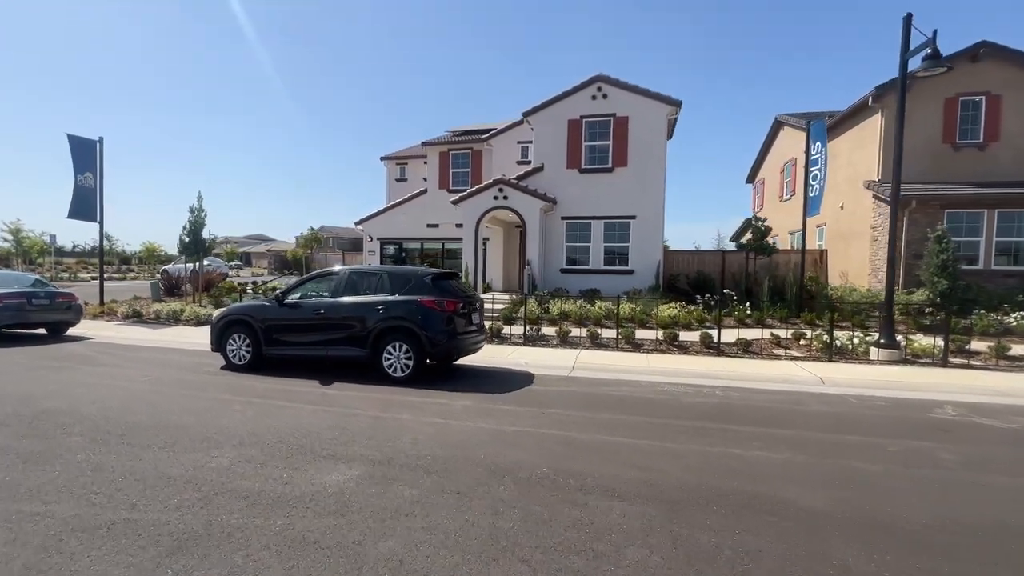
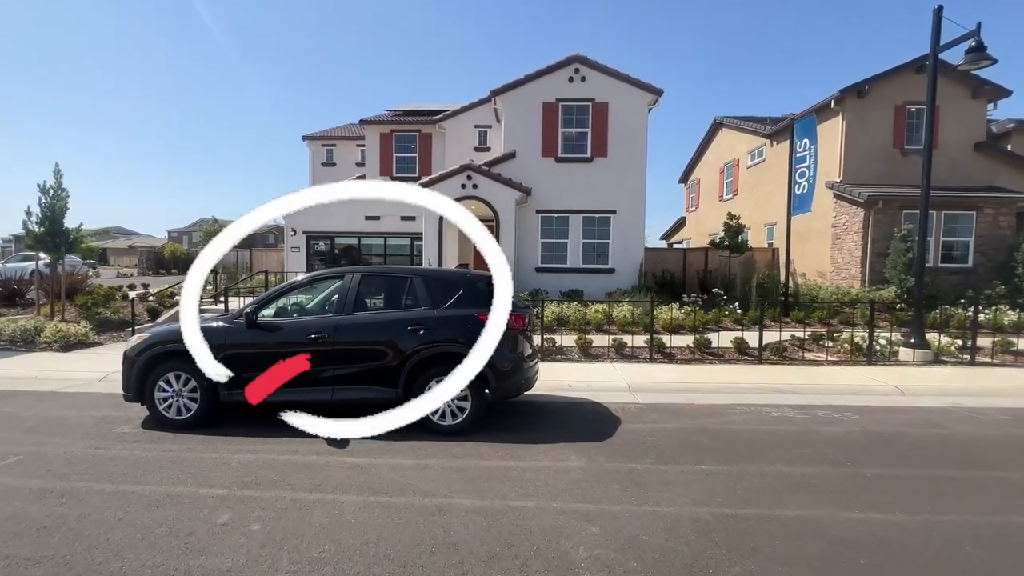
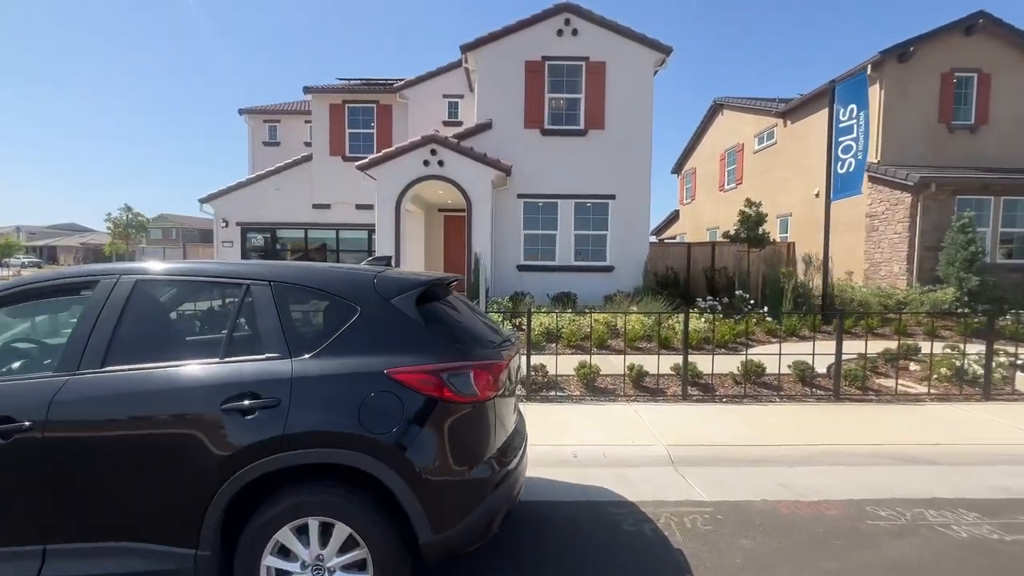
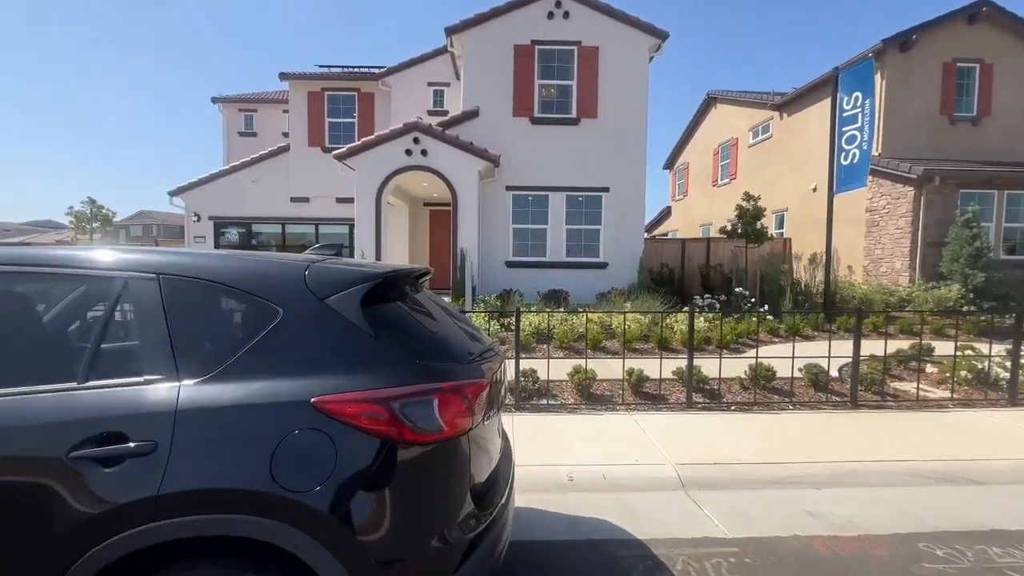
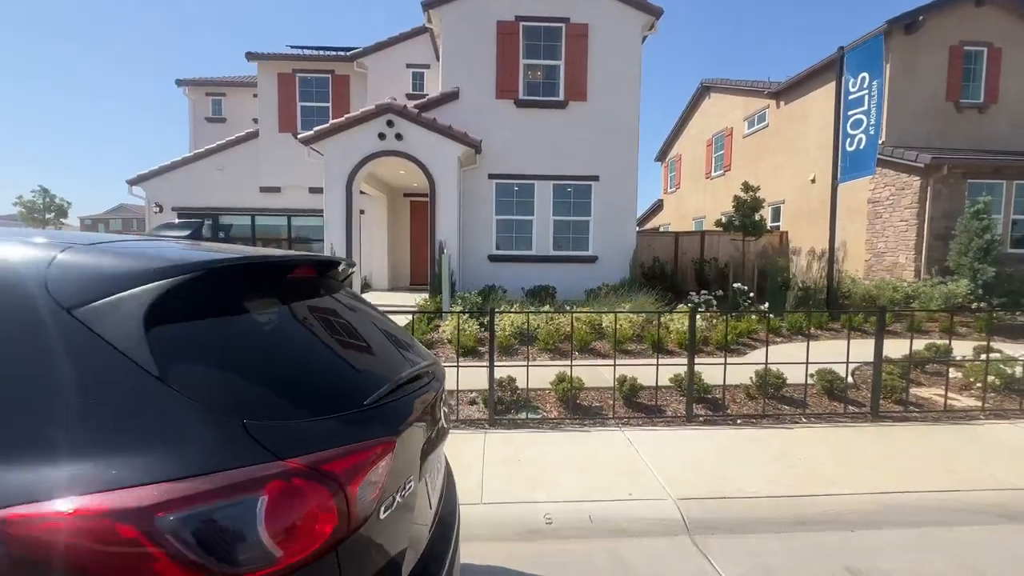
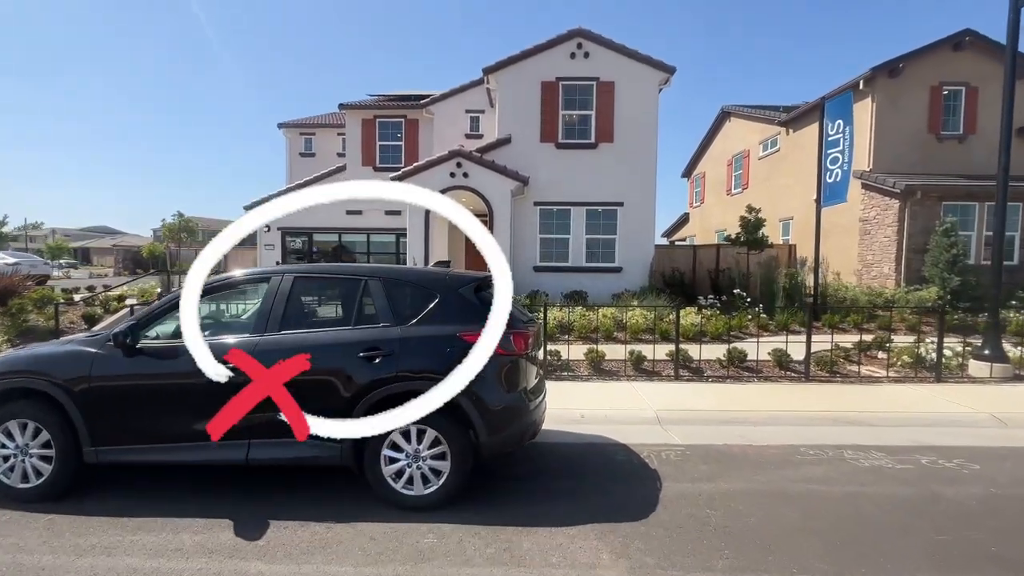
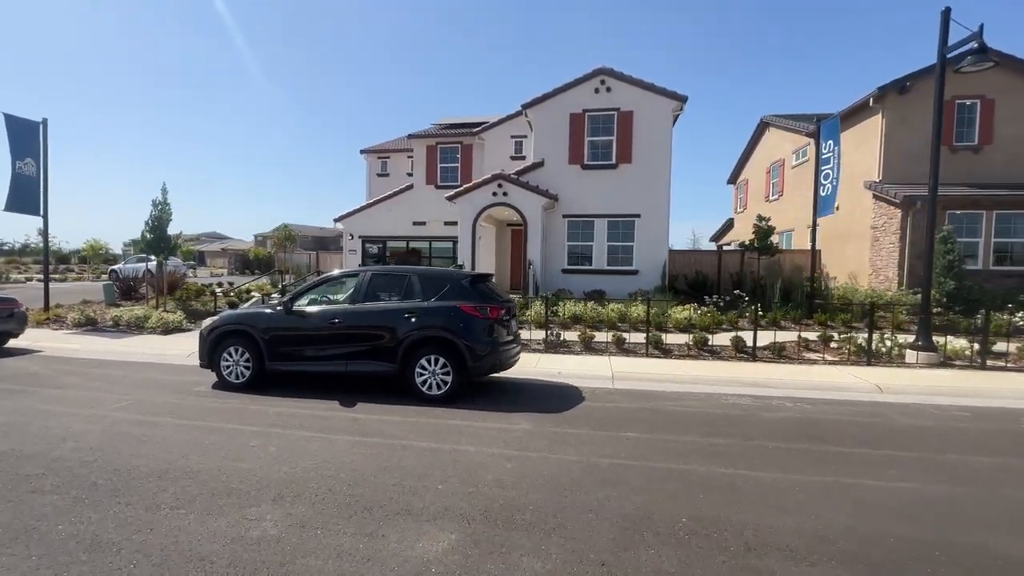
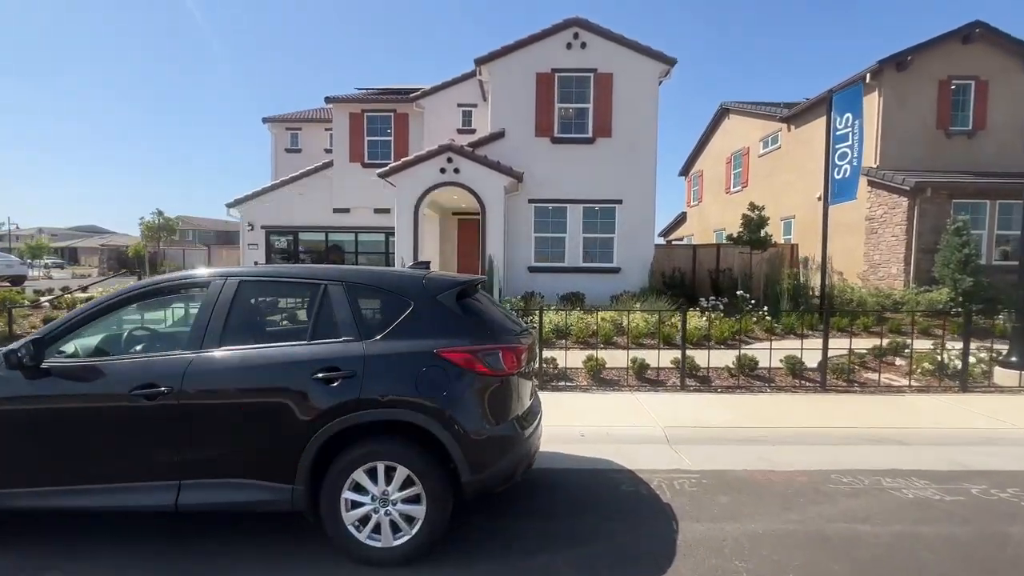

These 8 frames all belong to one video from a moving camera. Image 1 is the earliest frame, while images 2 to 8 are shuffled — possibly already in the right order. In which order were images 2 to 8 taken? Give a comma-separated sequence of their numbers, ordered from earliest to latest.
7, 2, 6, 8, 3, 4, 5
